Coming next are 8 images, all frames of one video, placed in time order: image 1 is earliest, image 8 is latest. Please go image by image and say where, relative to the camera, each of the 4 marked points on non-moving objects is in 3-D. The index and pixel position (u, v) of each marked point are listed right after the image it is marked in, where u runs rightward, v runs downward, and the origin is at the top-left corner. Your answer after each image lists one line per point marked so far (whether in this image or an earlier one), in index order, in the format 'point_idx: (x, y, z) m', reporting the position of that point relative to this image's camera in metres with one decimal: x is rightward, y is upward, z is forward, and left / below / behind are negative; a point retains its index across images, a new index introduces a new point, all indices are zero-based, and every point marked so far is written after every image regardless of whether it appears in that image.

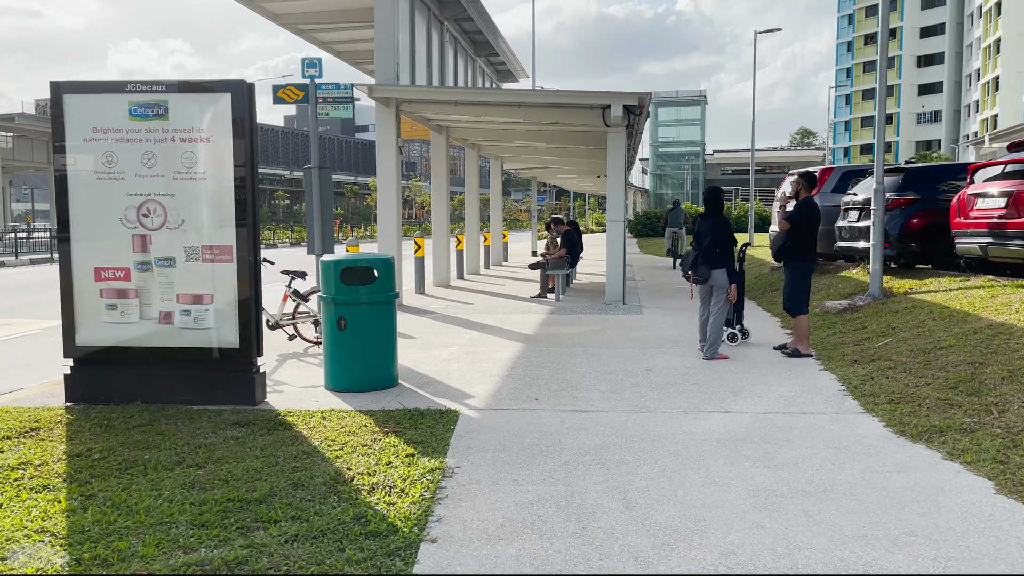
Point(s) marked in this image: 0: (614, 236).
0: (+1.7, +0.9, +13.7) m
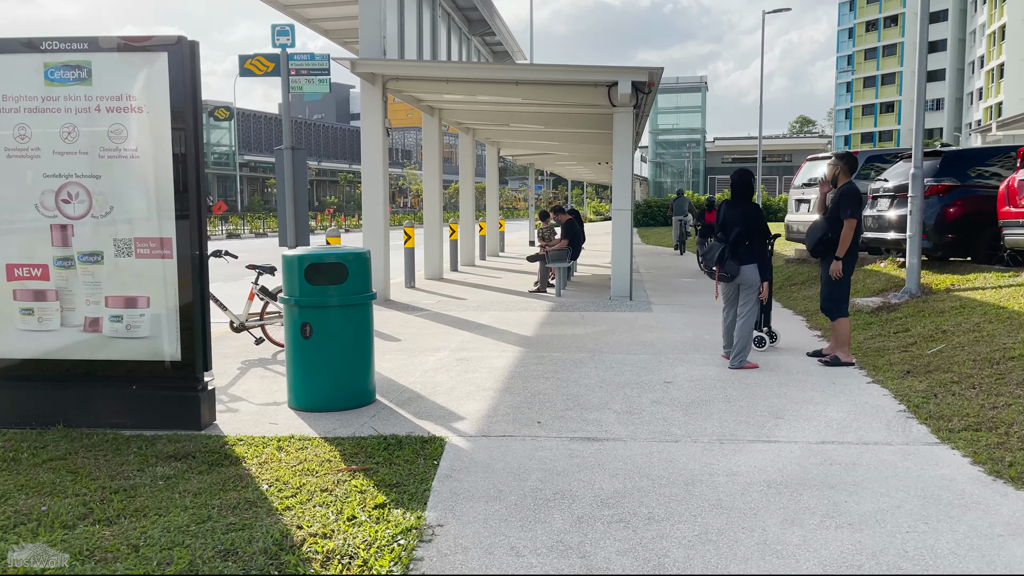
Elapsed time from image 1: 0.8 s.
0: (+1.7, +1.0, +12.6) m
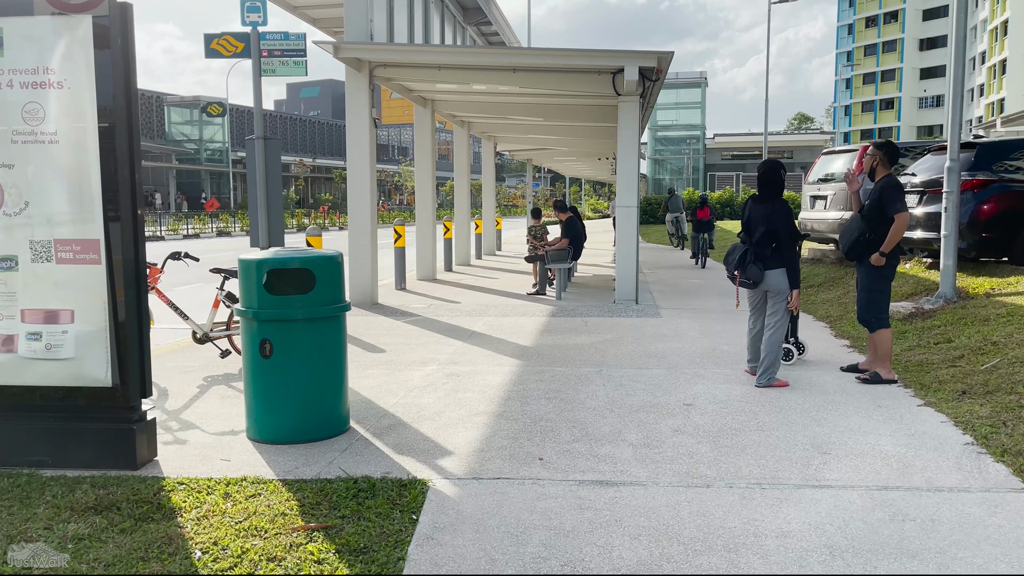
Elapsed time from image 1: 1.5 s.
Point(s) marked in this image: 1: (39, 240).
0: (+1.6, +0.9, +11.7) m
1: (-2.6, +0.3, +4.6) m
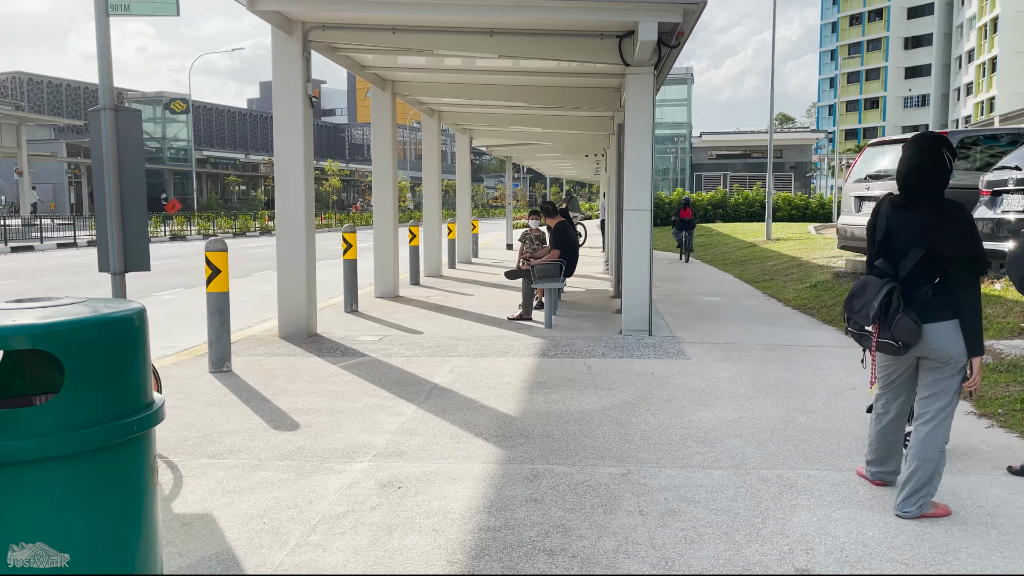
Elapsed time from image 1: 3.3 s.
0: (+1.4, +0.6, +9.1) m
1: (-2.7, 0.0, +1.9) m
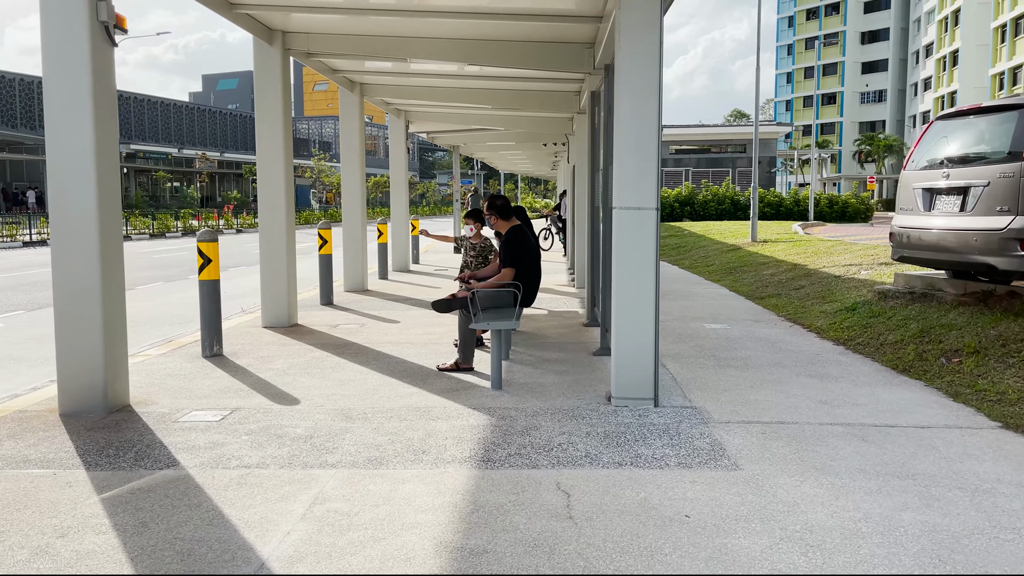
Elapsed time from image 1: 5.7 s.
0: (+0.8, +0.3, +5.7) m
1: (-2.8, -0.4, -1.7) m
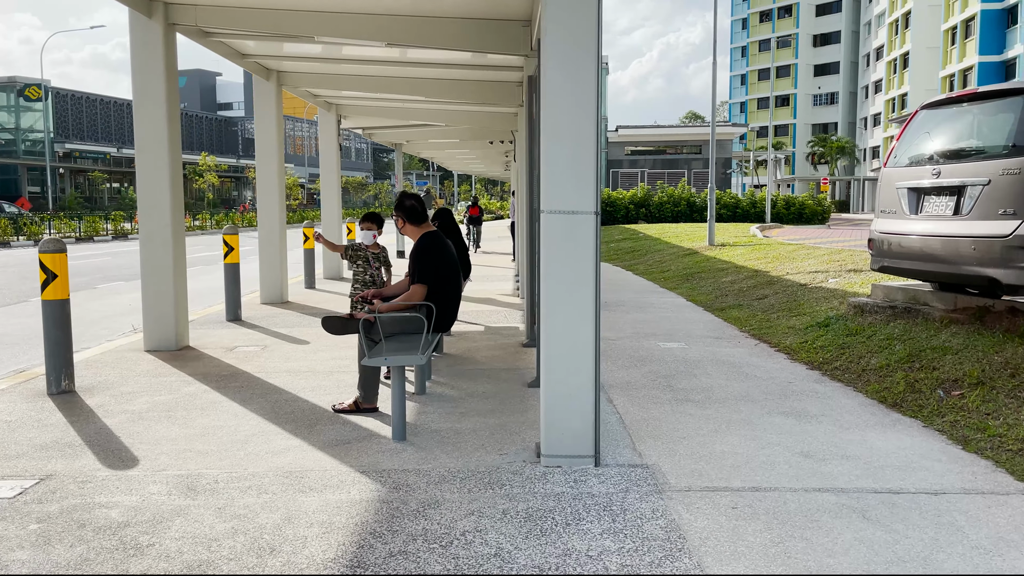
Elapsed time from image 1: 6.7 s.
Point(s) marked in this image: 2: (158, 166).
0: (+0.3, +0.2, +4.4) m
1: (-3.0, -0.5, -3.1) m
2: (-3.5, +1.2, +8.4) m
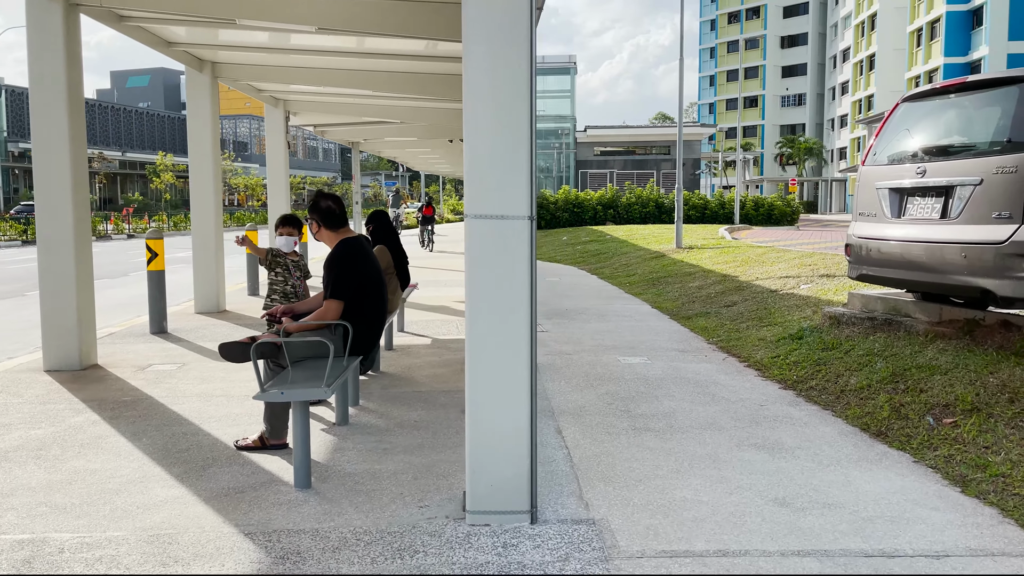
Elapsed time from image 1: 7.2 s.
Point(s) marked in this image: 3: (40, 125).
0: (-0.1, +0.1, +3.7) m
1: (-3.1, -0.6, -4.0) m
2: (-4.0, +1.1, +7.5) m
3: (-4.2, +1.5, +7.4) m
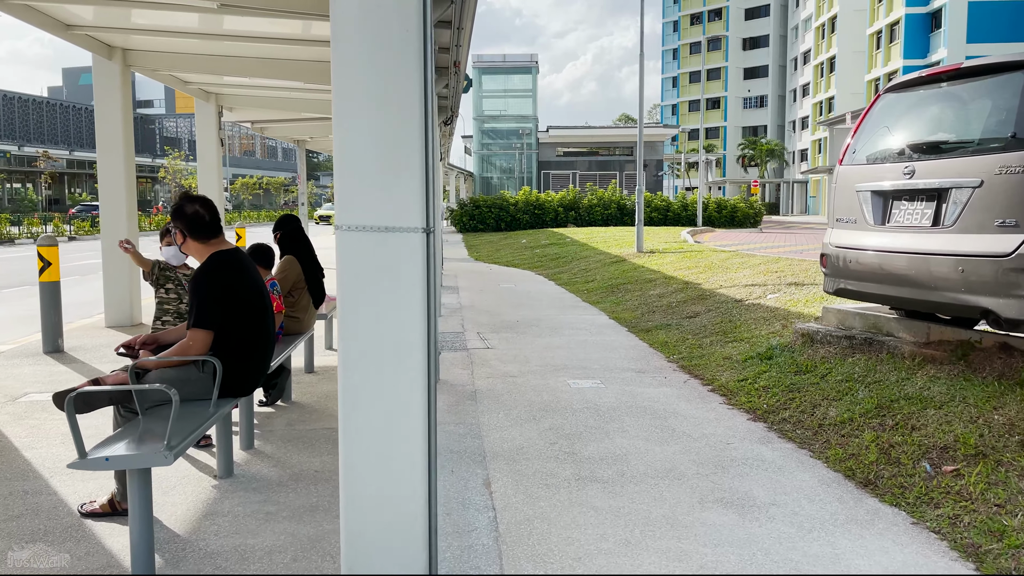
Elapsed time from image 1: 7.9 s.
0: (-0.4, 0.0, +2.7) m
1: (-3.1, -0.7, -5.1) m
2: (-4.6, +1.0, +6.4) m
3: (-4.7, +1.3, +6.3) m
